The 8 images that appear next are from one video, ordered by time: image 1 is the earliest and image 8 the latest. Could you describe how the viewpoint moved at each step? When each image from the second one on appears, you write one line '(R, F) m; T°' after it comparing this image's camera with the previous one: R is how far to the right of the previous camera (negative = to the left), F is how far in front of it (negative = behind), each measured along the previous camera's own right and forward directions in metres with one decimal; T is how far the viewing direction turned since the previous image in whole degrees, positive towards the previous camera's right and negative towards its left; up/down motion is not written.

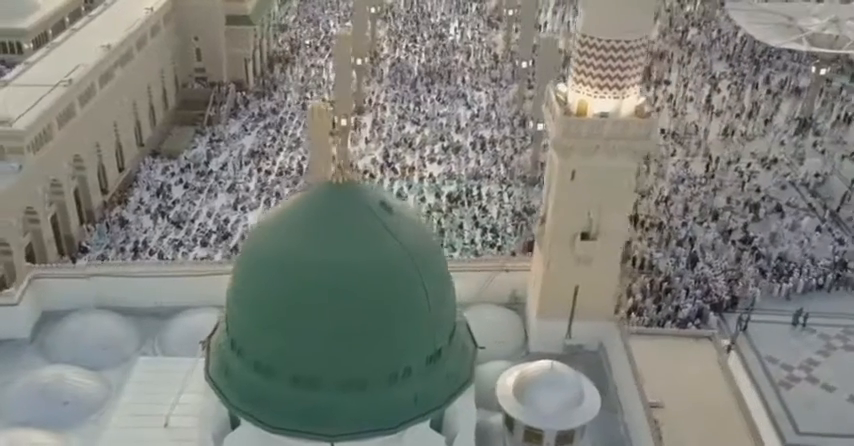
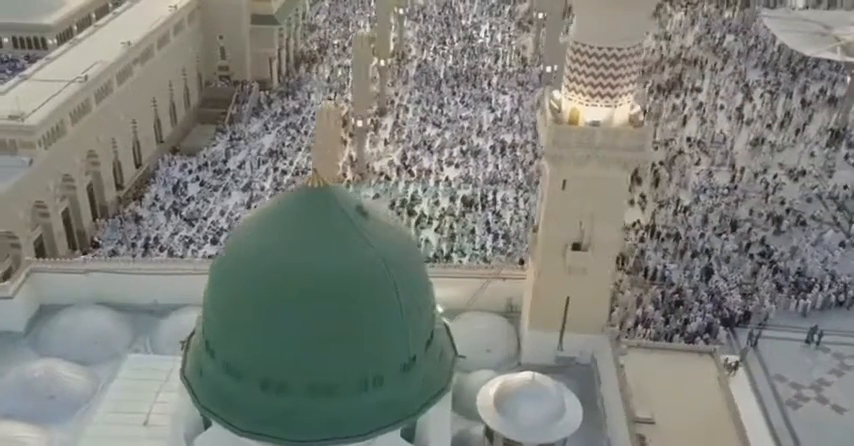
(+0.8, +0.1) m; -3°
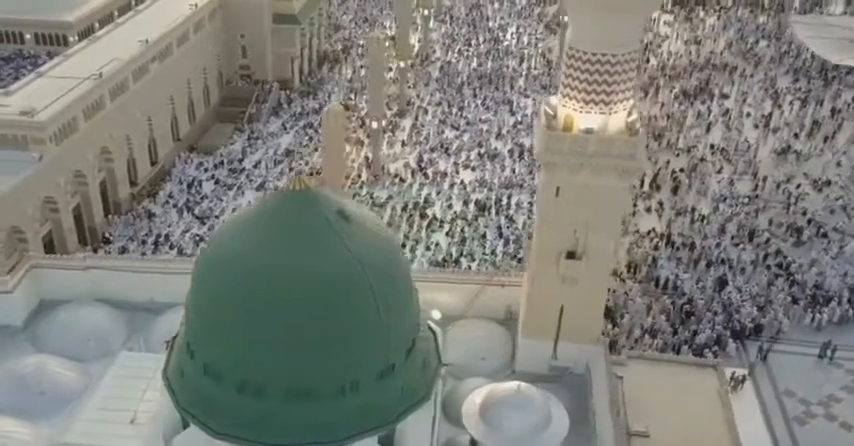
(+0.7, +0.1) m; -3°
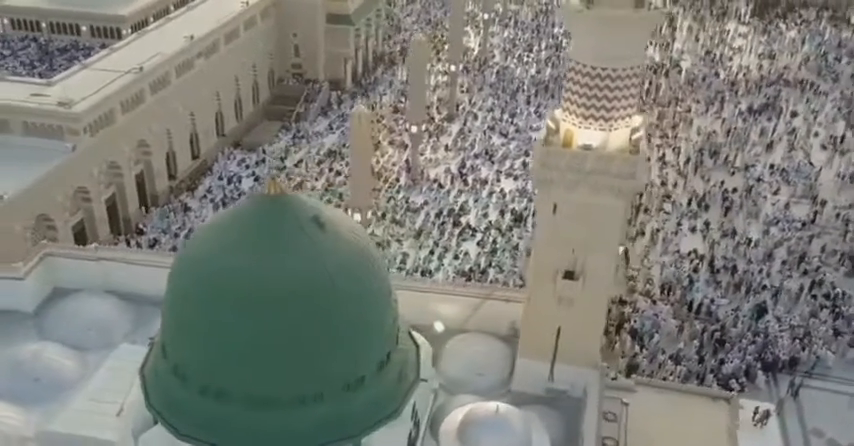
(+1.3, +0.3) m; -5°
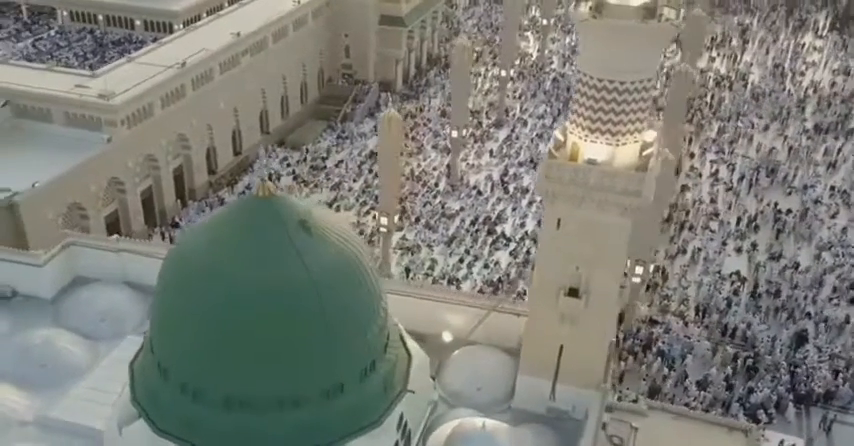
(+1.0, +0.3) m; -5°
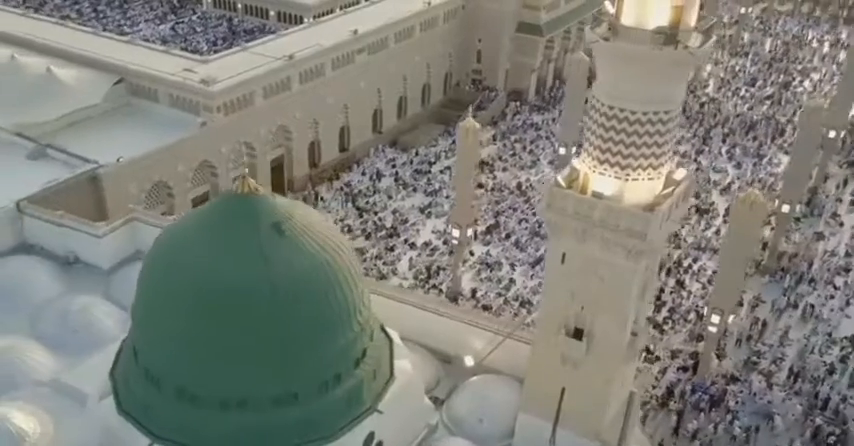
(+2.4, +0.8) m; -13°
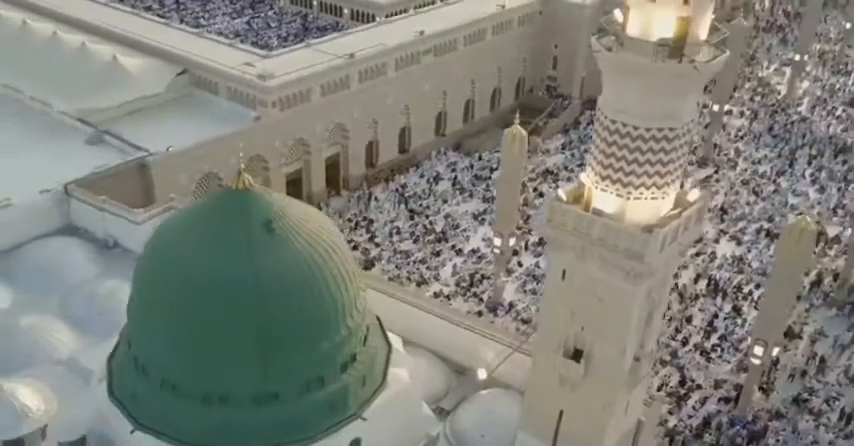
(+1.3, +0.3) m; -7°
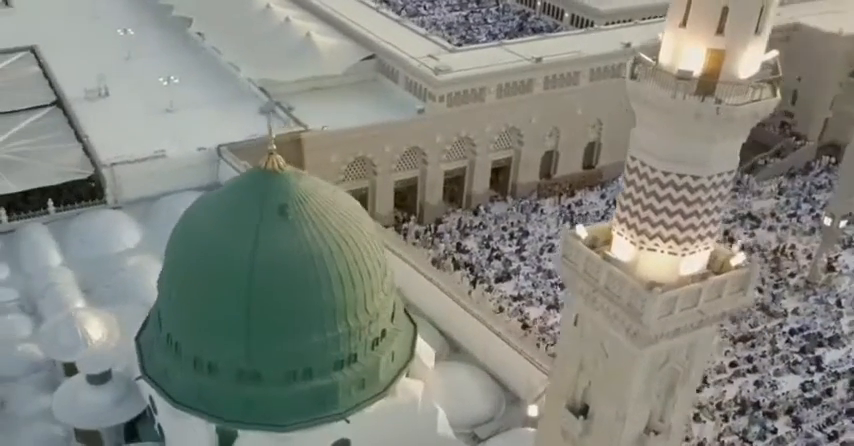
(+3.0, +1.1) m; -19°
